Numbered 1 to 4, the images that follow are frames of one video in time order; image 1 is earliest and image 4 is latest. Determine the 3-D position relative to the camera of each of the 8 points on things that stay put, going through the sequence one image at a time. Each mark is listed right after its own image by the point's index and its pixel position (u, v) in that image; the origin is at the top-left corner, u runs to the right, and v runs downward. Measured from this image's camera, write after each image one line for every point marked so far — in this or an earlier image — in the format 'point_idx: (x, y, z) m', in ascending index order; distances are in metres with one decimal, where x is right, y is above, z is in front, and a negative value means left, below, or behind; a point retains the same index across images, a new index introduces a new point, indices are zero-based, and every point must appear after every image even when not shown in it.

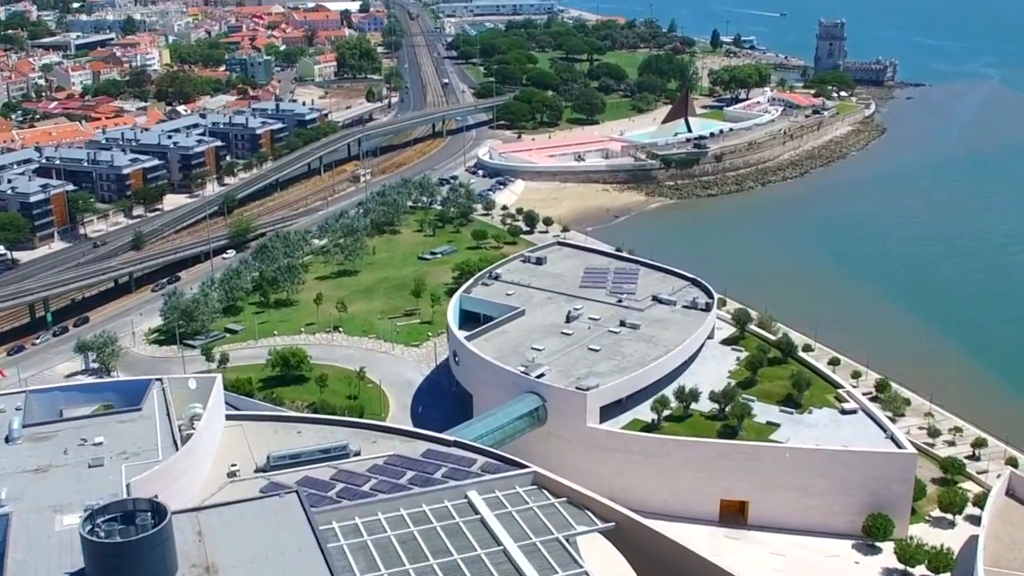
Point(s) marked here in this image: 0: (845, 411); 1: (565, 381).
0: (+4.5, -1.7, +17.6) m
1: (+0.7, -1.2, +17.6) m
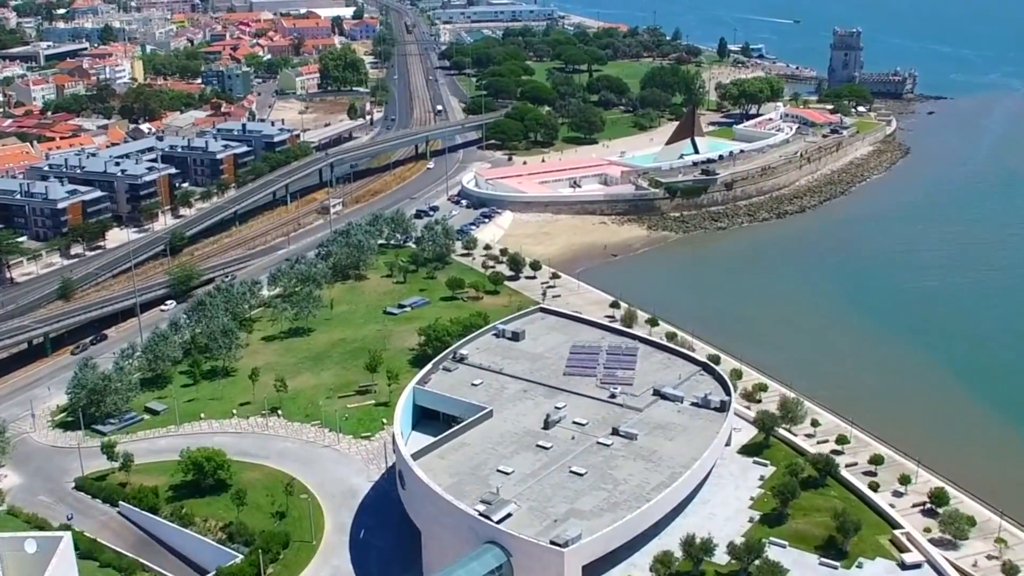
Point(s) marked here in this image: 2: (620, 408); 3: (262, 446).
0: (+4.0, -2.8, +13.4) m
1: (+0.3, -2.4, +13.3) m
2: (+1.4, -1.5, +16.5) m
3: (-3.8, -2.4, +19.8) m
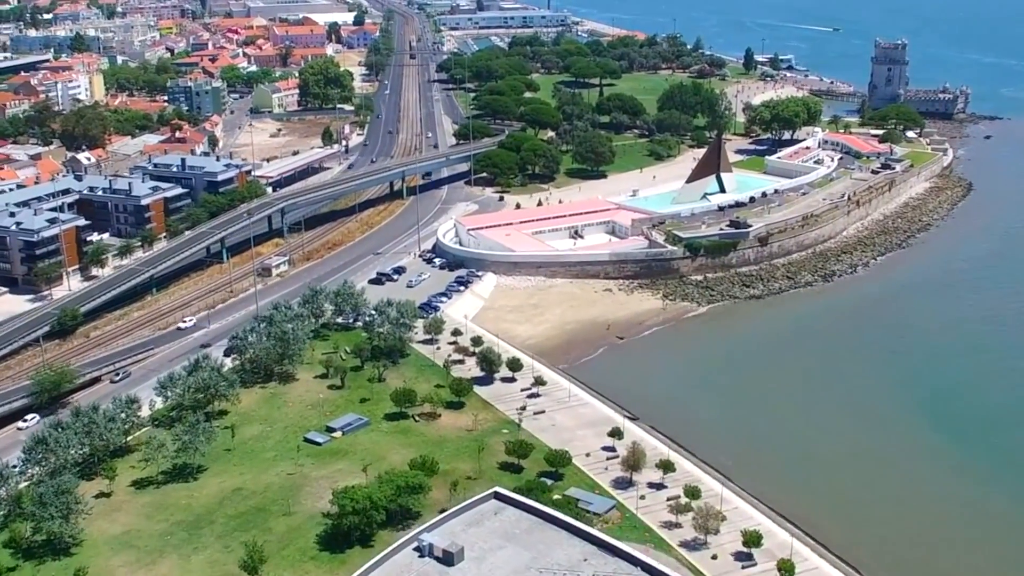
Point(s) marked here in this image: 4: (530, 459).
0: (+3.3, -4.6, +6.4) m
1: (-0.5, -4.2, +6.4) m
2: (+0.7, -3.3, +9.6) m
3: (-4.4, -4.2, +12.9) m
4: (+0.3, -2.5, +18.8) m
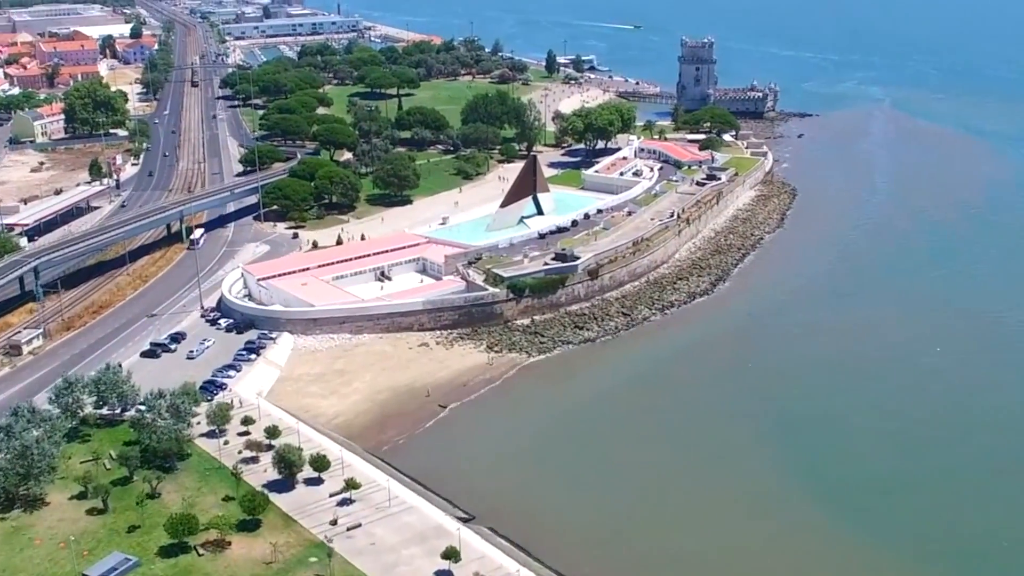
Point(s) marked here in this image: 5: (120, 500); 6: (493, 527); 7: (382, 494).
0: (+3.0, -5.5, +3.1) m
1: (-0.7, -5.3, +2.5) m
2: (-0.1, -4.4, +5.8) m
3: (-5.5, -5.6, +8.4) m
4: (-1.9, -3.6, +14.9) m
5: (-5.4, -2.9, +18.0) m
6: (-0.2, -3.4, +18.1) m
7: (-1.8, -2.8, +18.2) m
